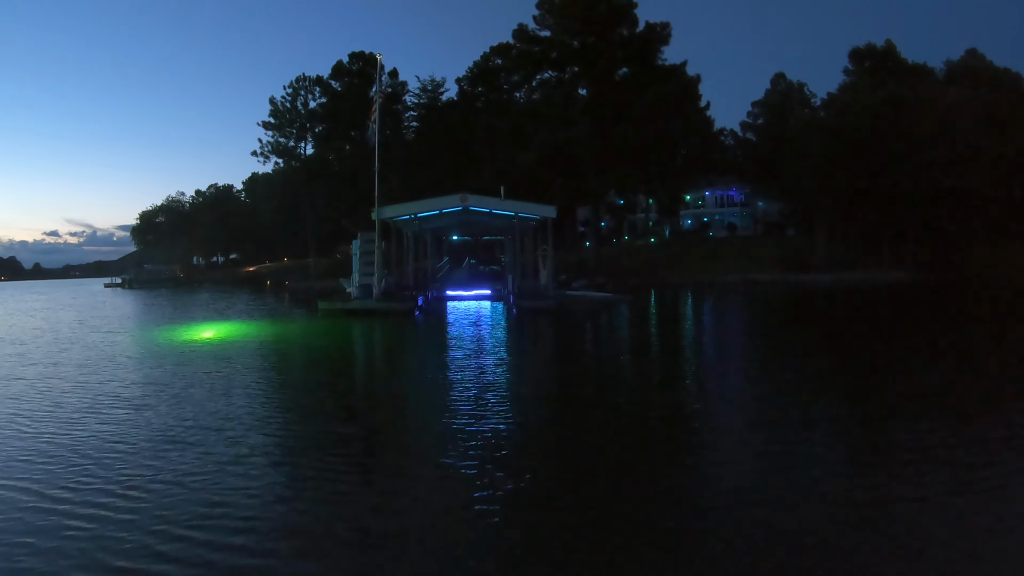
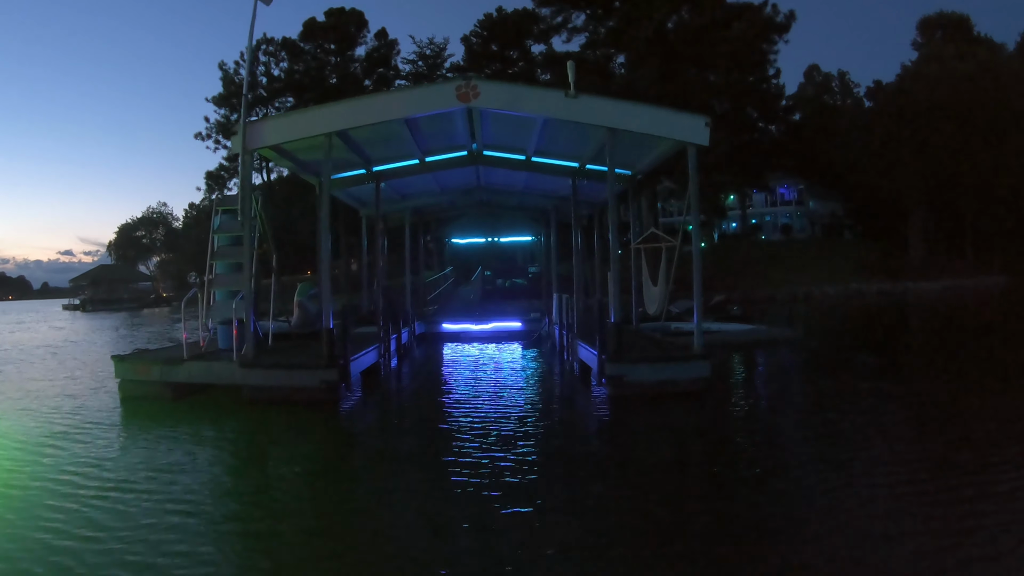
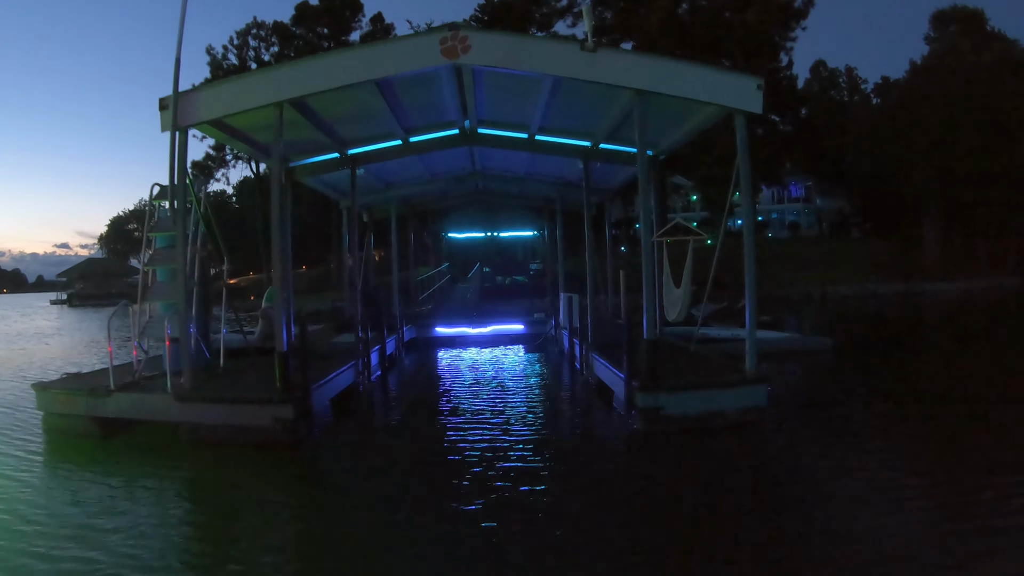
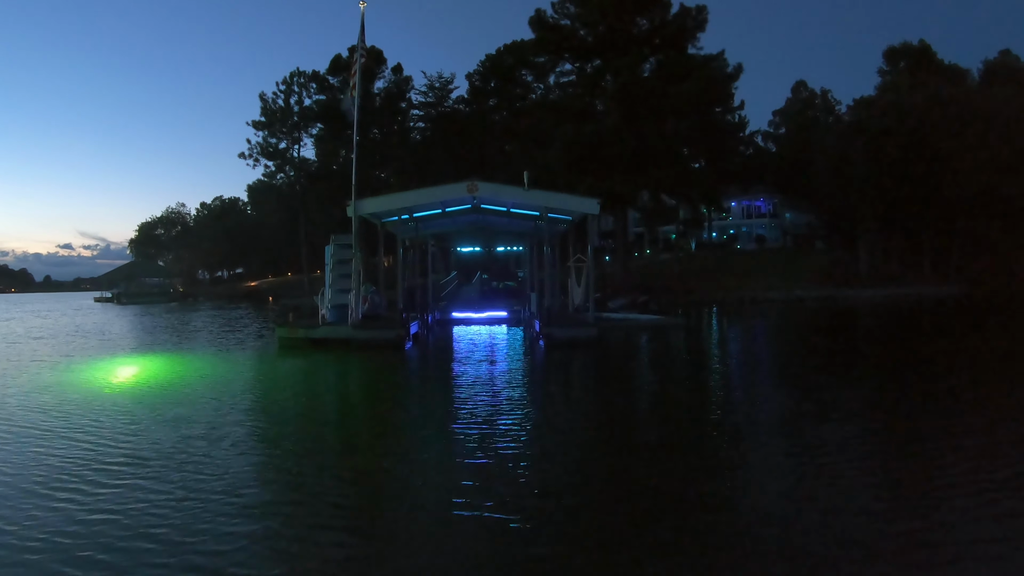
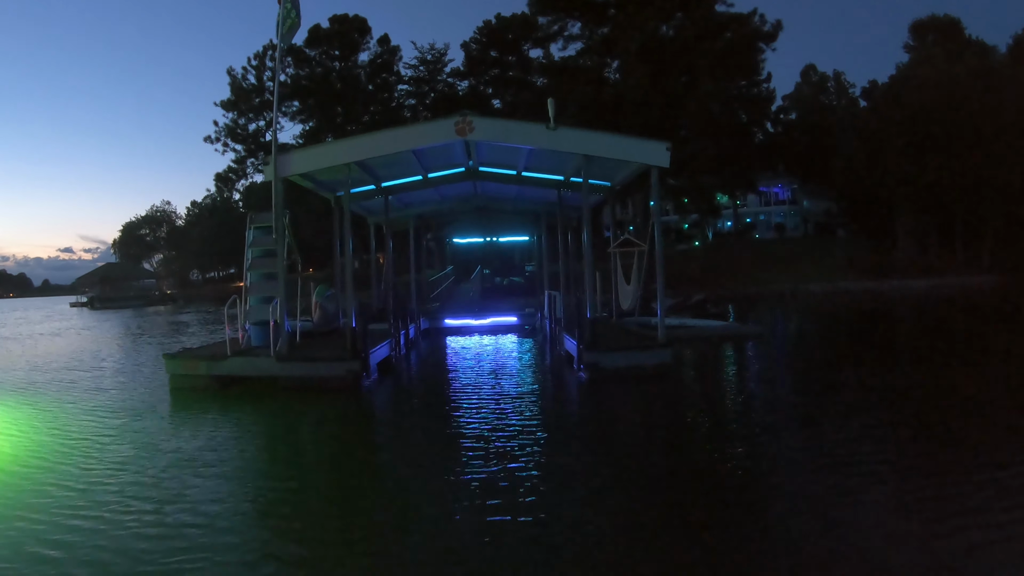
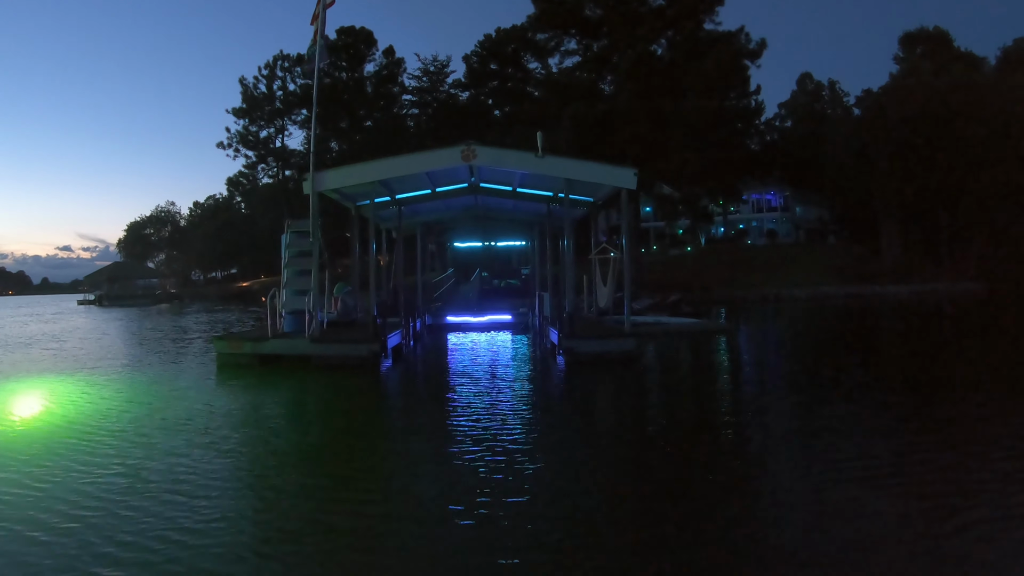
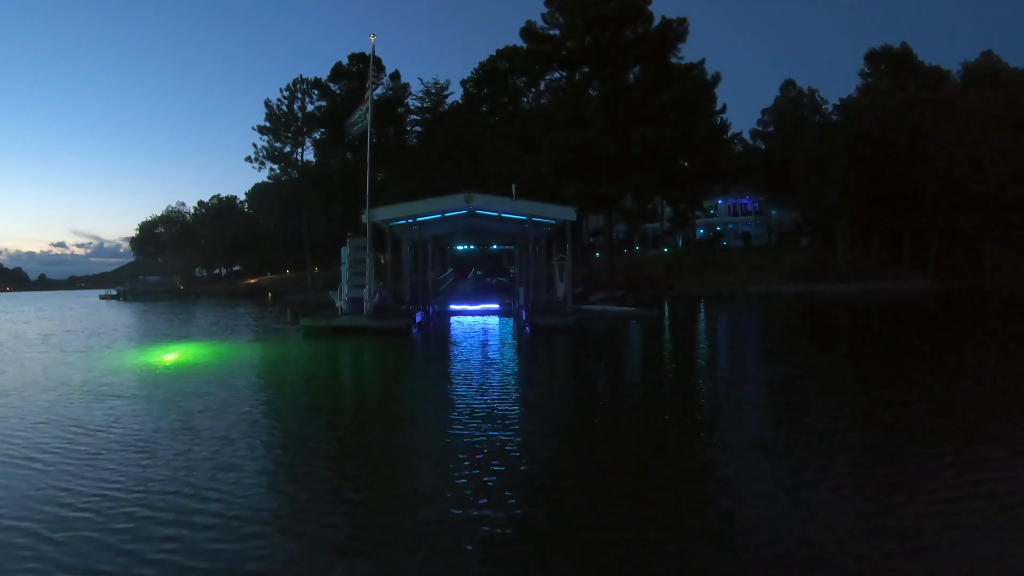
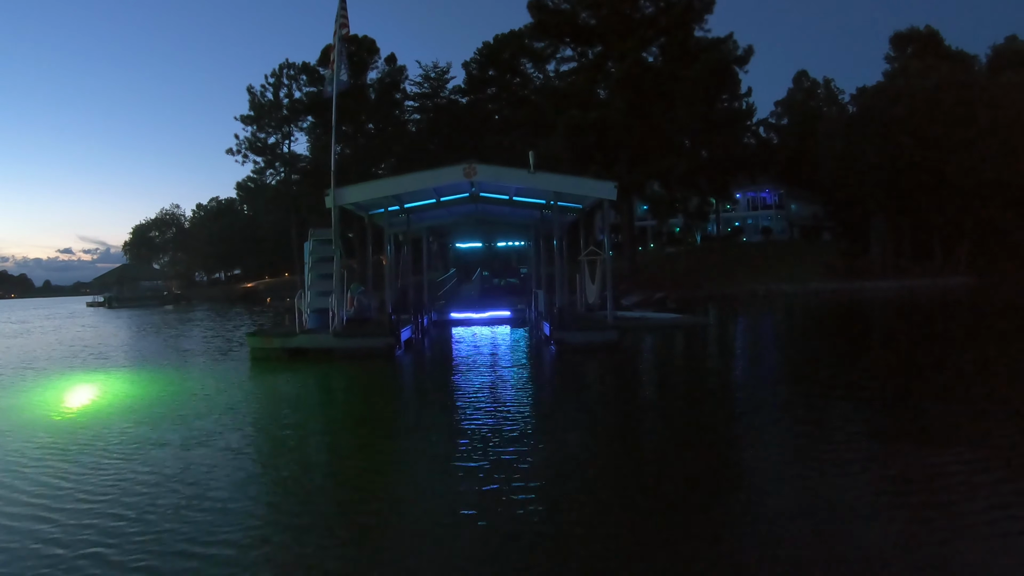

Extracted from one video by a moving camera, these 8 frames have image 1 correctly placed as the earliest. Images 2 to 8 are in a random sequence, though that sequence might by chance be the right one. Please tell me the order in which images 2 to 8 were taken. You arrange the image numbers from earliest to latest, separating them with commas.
7, 4, 8, 6, 5, 2, 3
